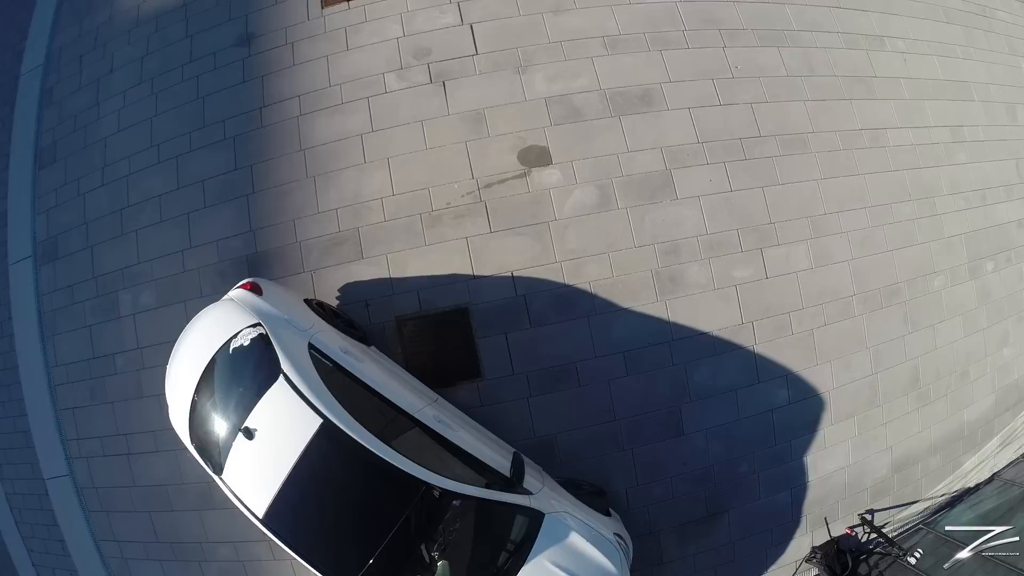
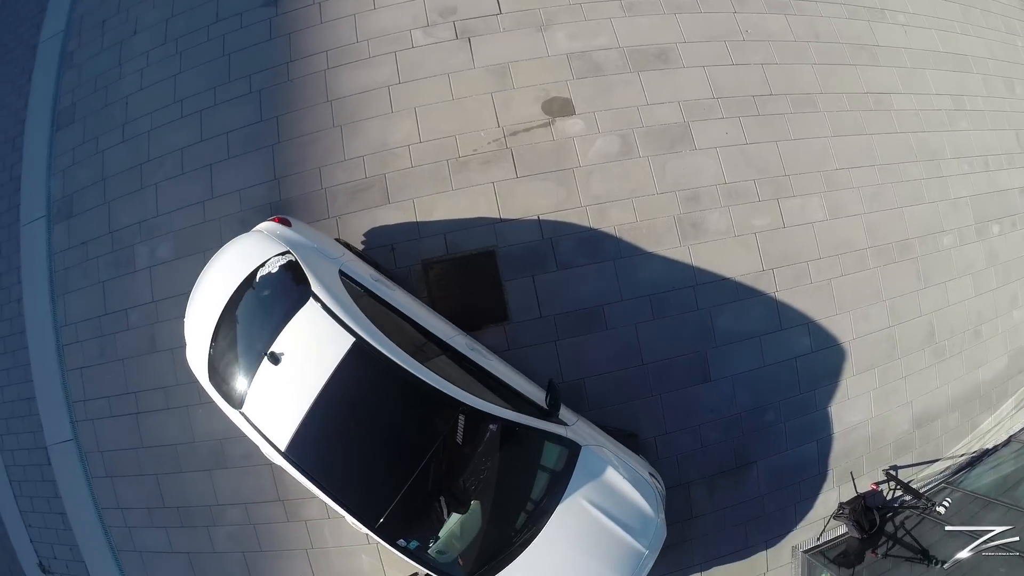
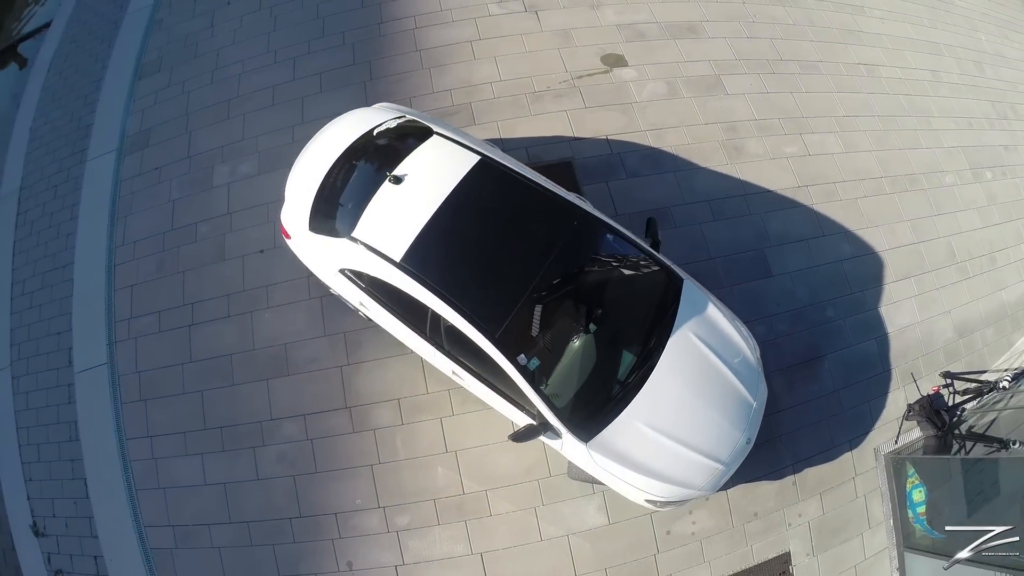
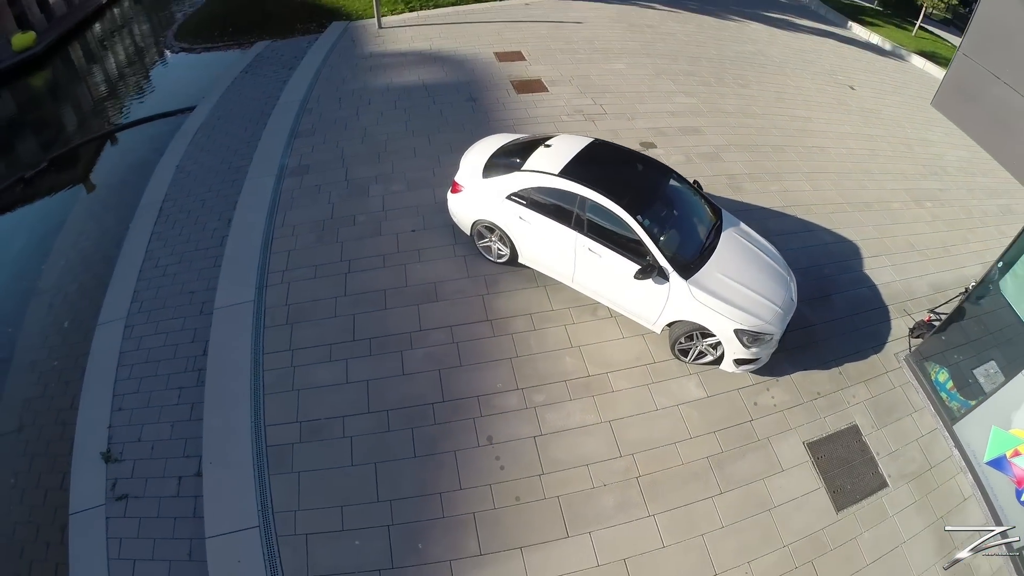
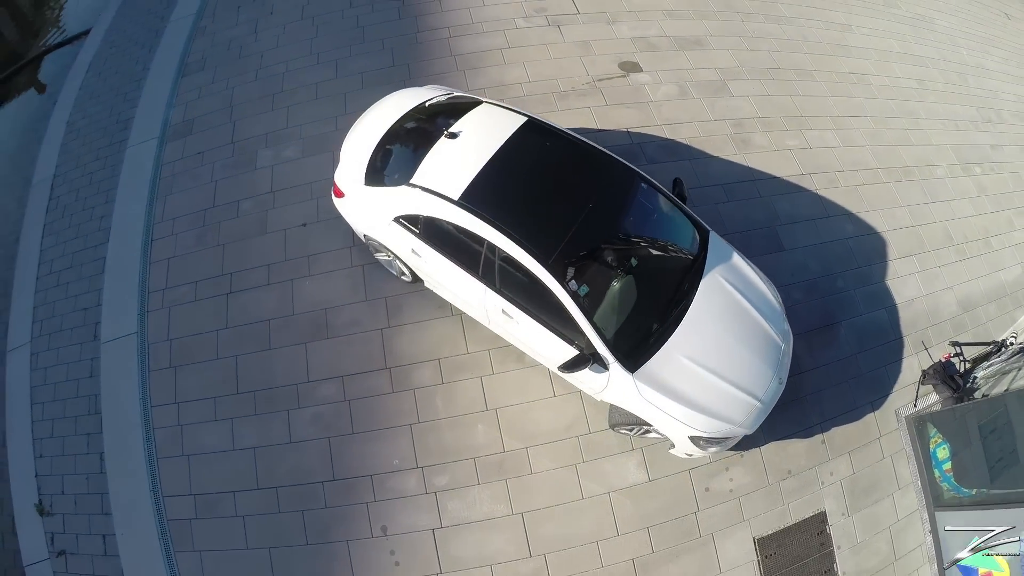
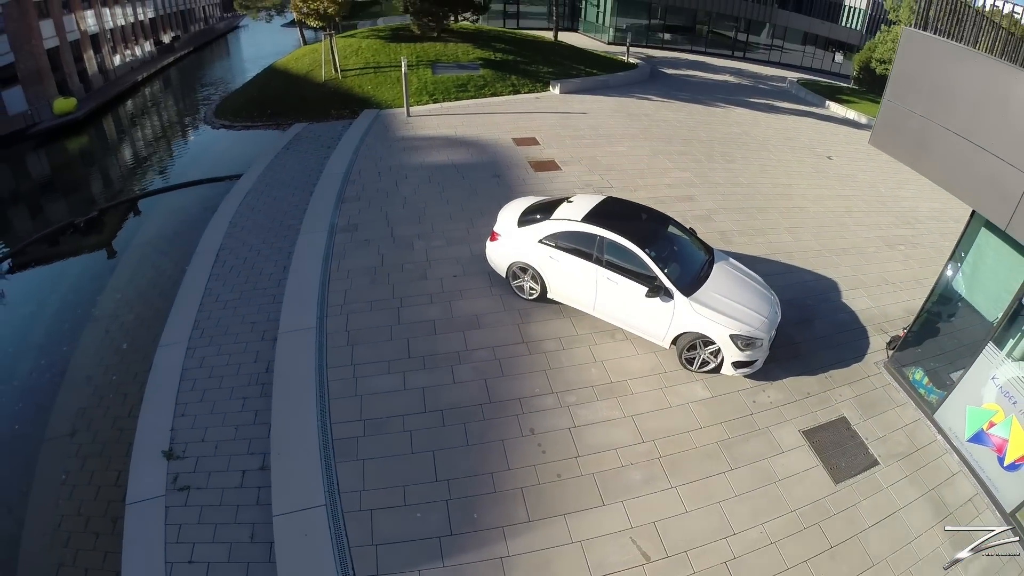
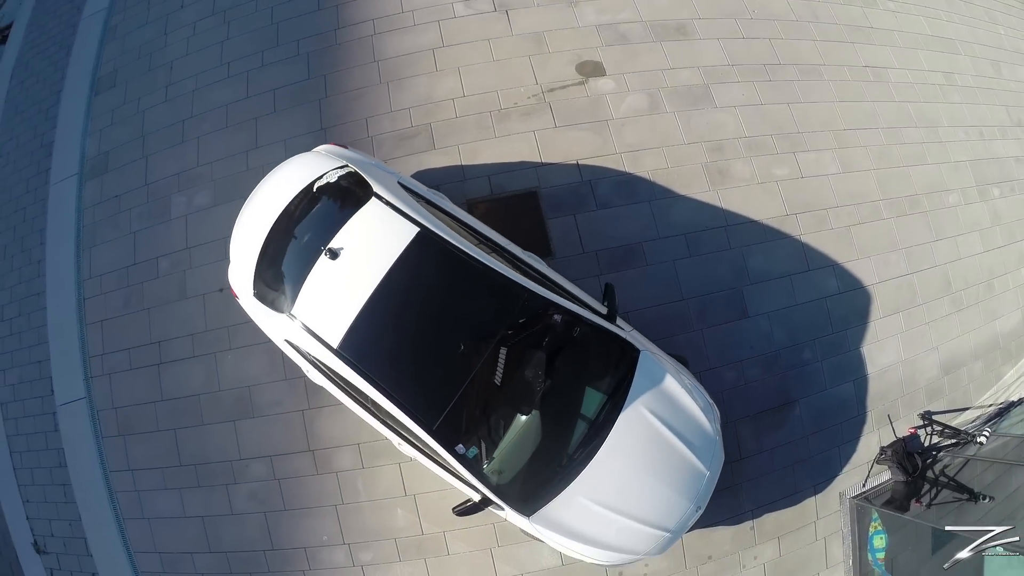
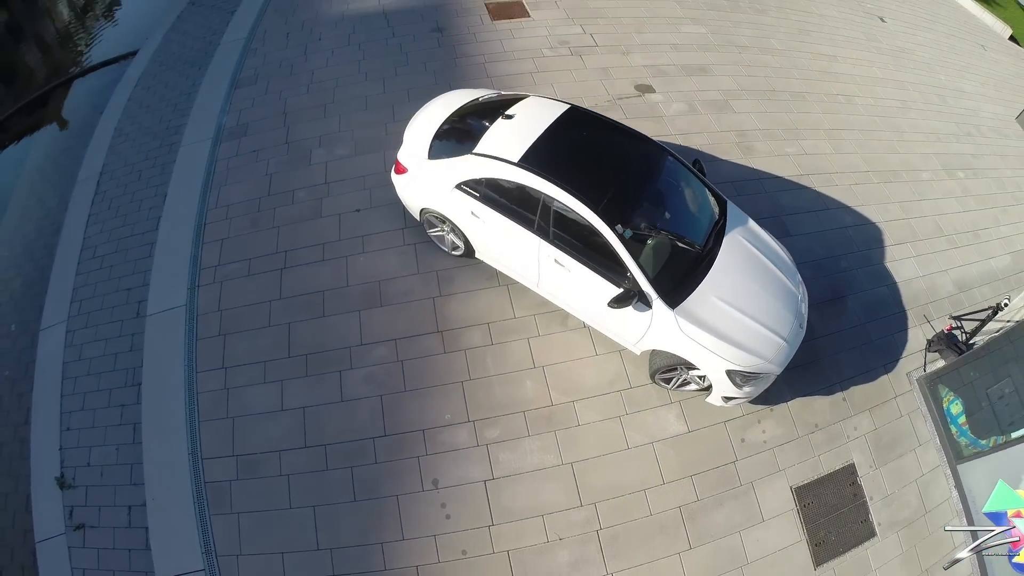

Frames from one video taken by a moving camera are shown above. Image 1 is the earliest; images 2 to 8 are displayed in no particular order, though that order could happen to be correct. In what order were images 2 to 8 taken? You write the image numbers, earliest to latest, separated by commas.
2, 7, 3, 5, 8, 4, 6
